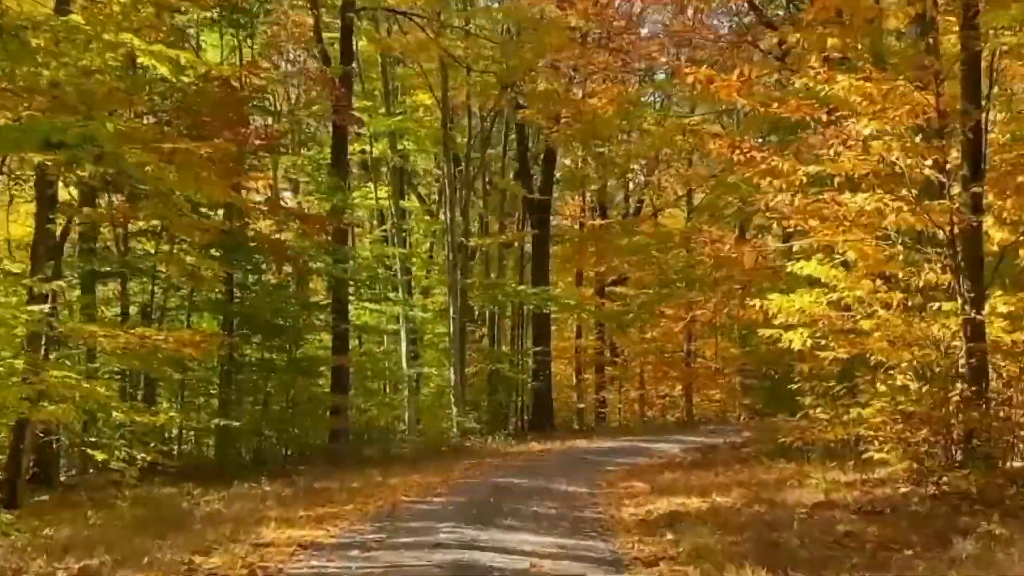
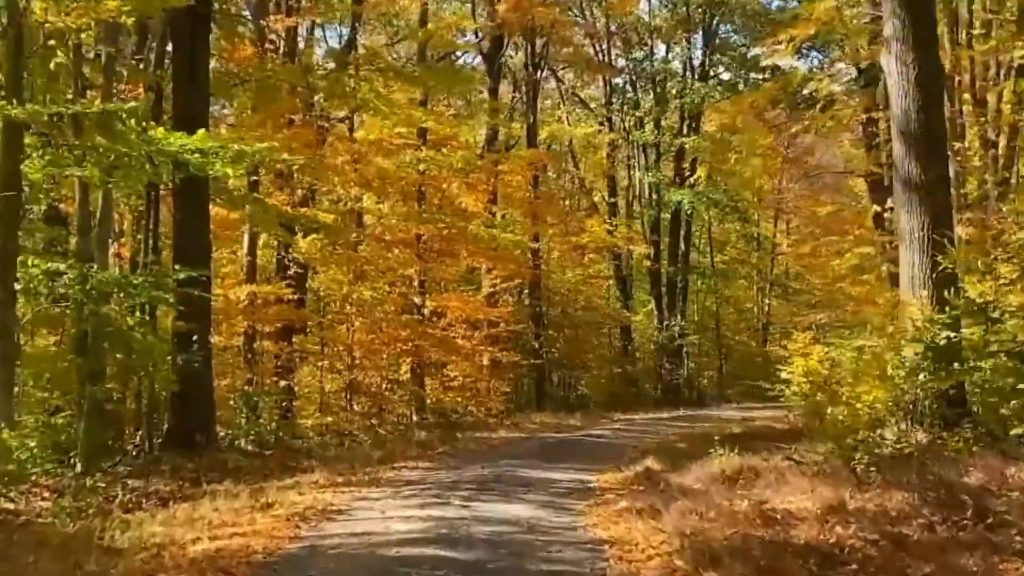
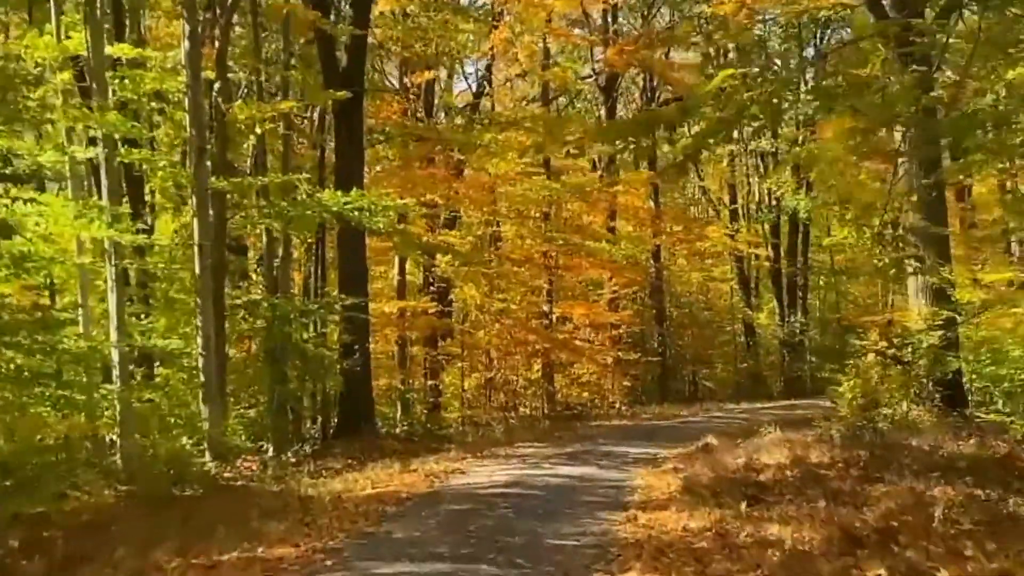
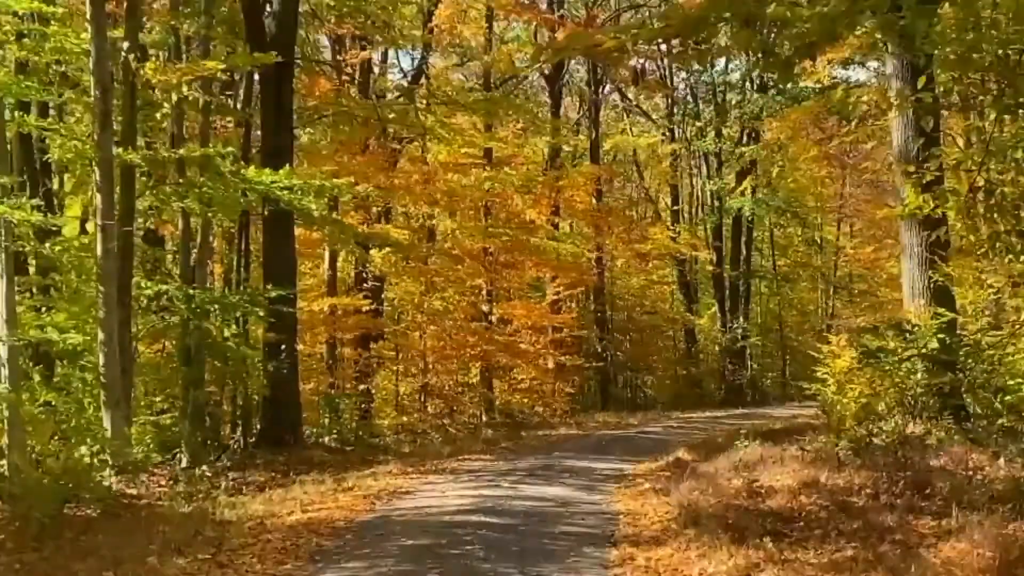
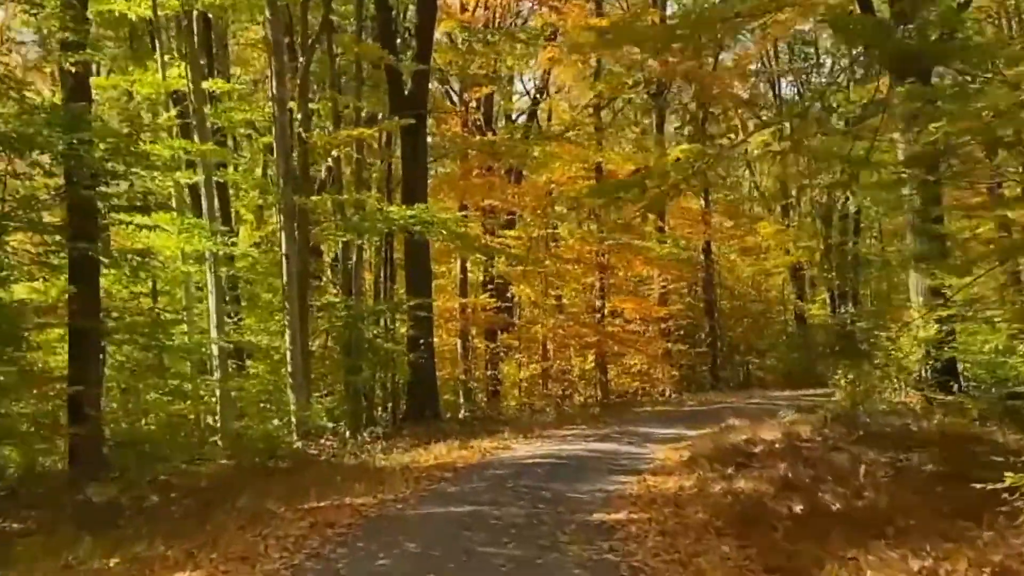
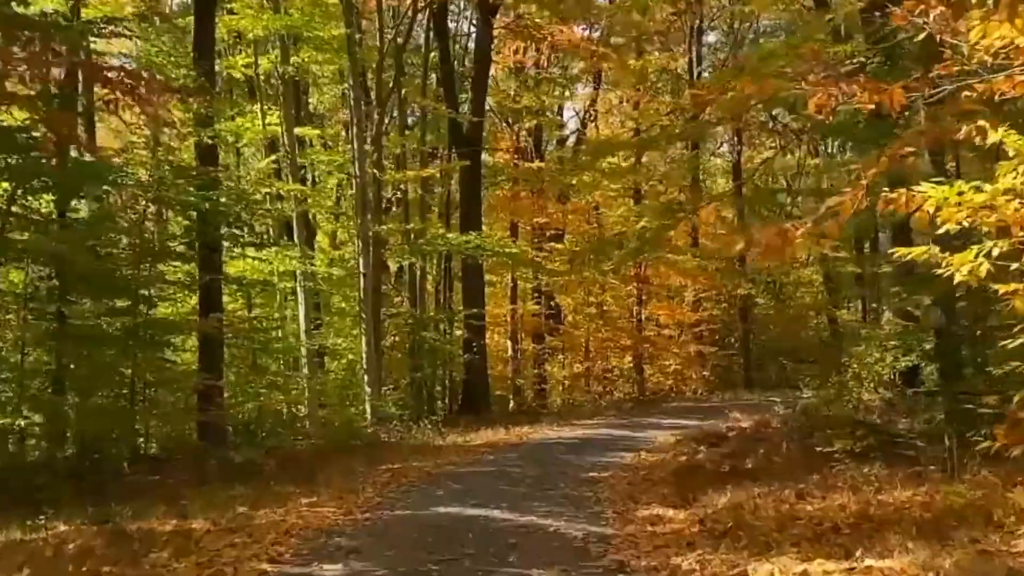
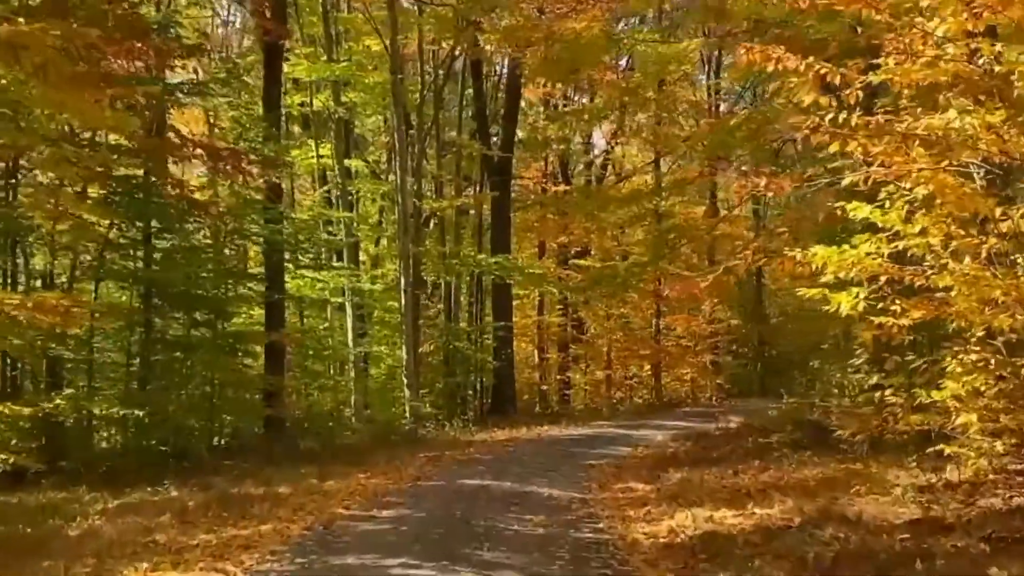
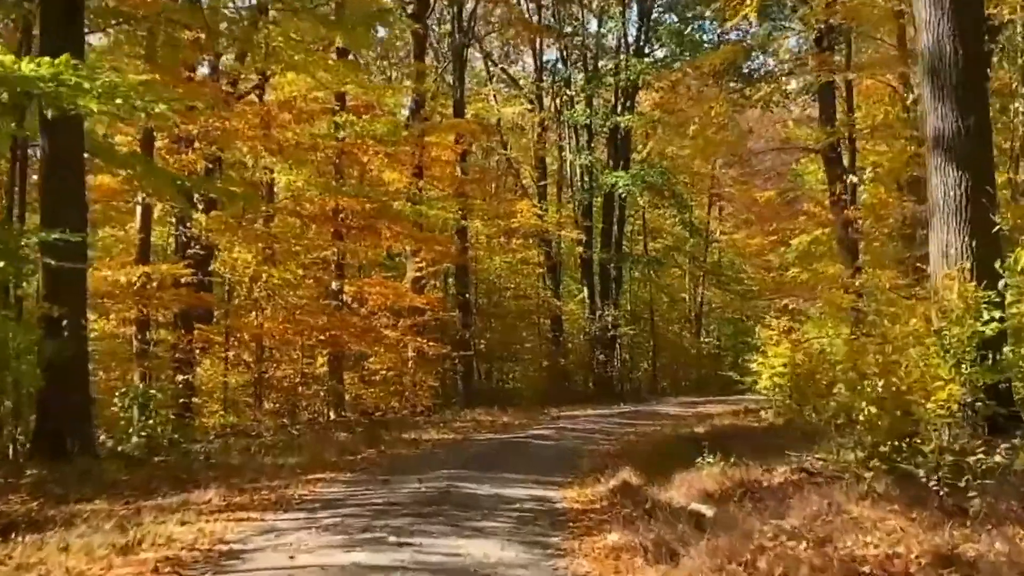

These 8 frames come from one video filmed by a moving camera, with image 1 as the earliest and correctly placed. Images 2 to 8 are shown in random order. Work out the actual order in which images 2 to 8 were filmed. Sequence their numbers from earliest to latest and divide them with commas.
7, 6, 5, 3, 4, 2, 8
